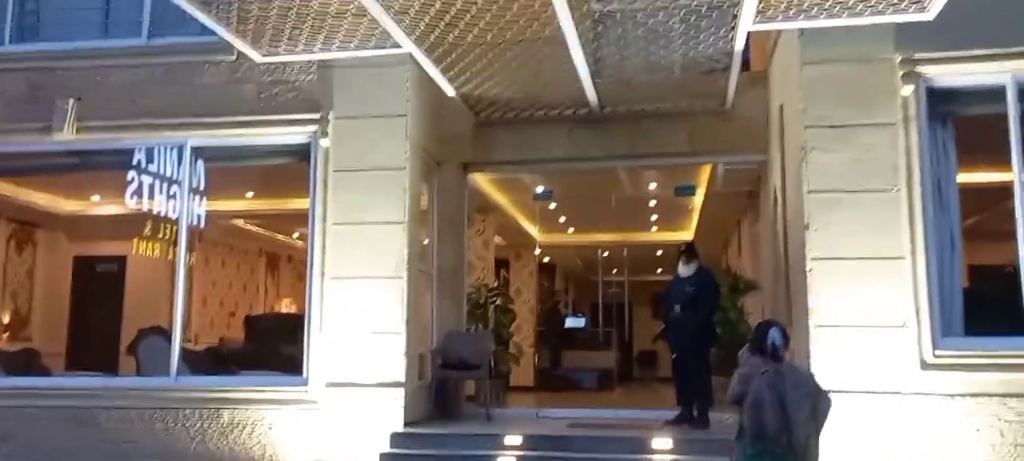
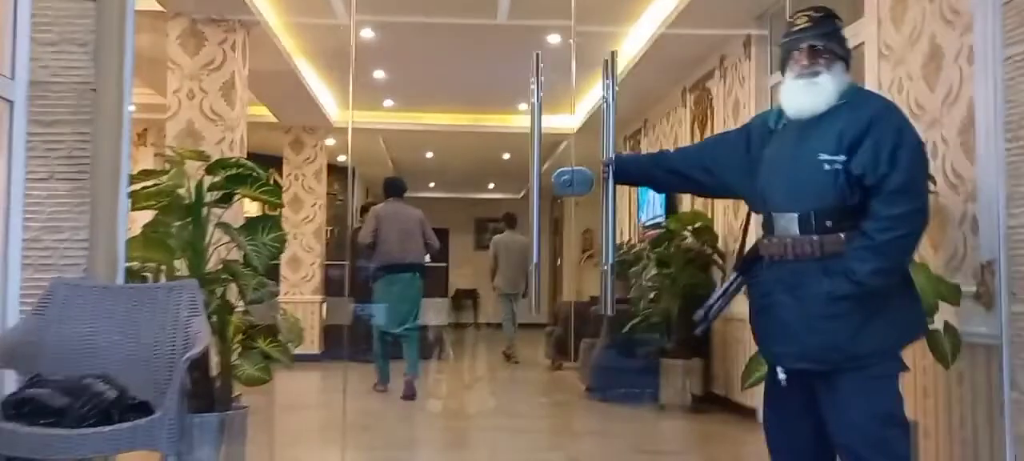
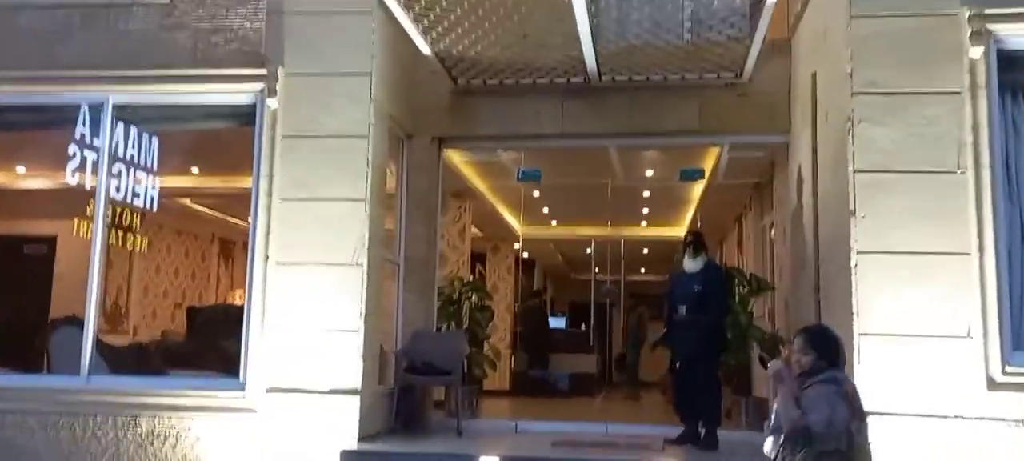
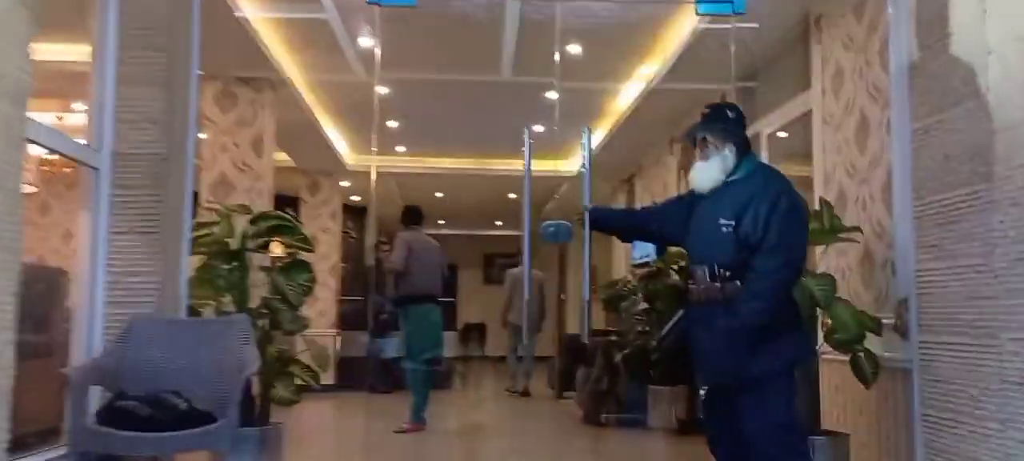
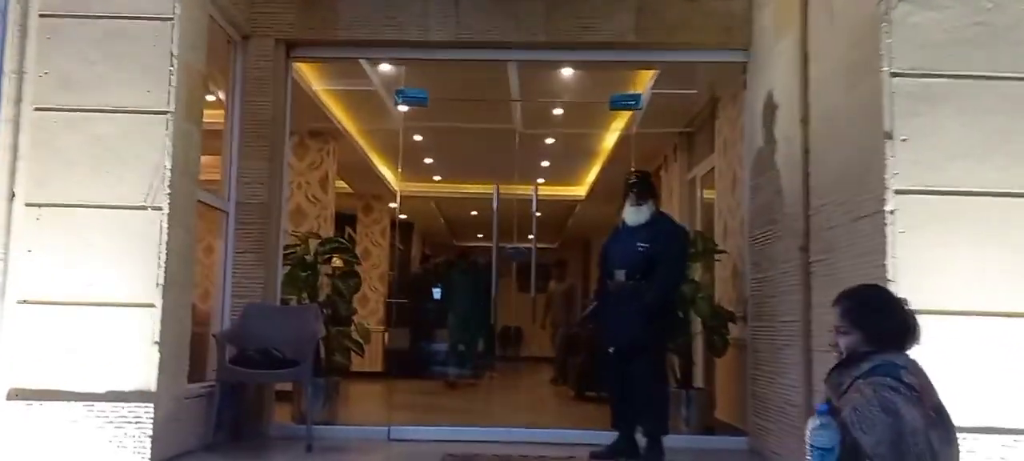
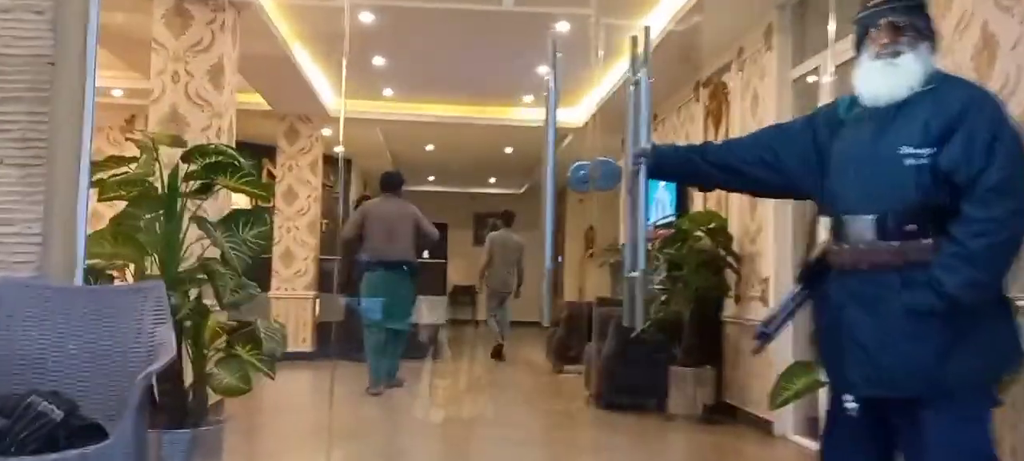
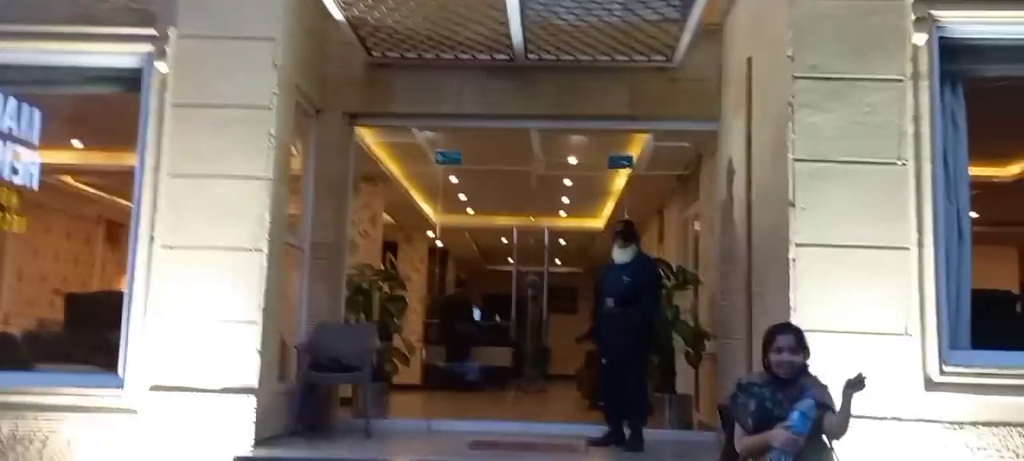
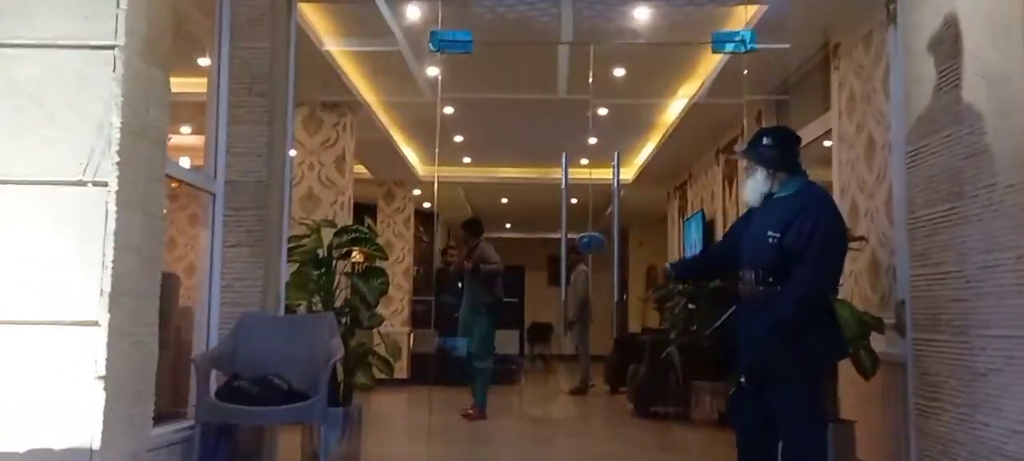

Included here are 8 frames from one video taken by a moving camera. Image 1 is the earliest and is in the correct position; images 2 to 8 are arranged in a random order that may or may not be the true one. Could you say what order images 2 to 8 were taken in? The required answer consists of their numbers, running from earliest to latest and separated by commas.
3, 7, 5, 8, 4, 2, 6
